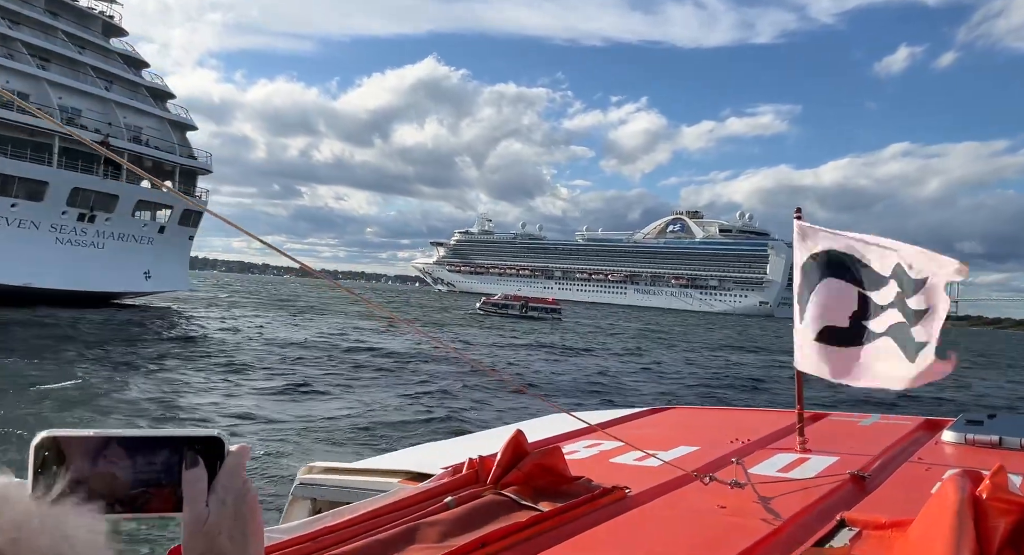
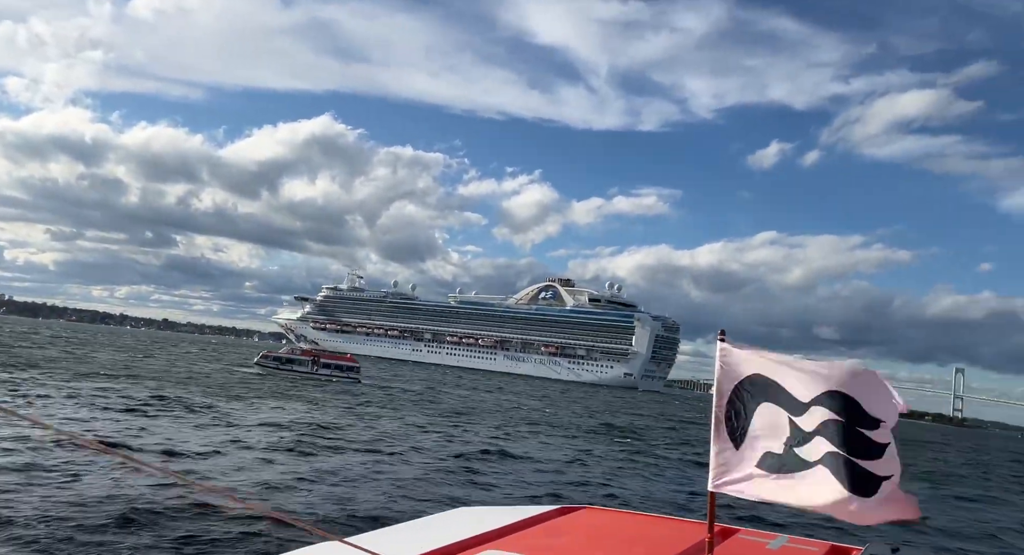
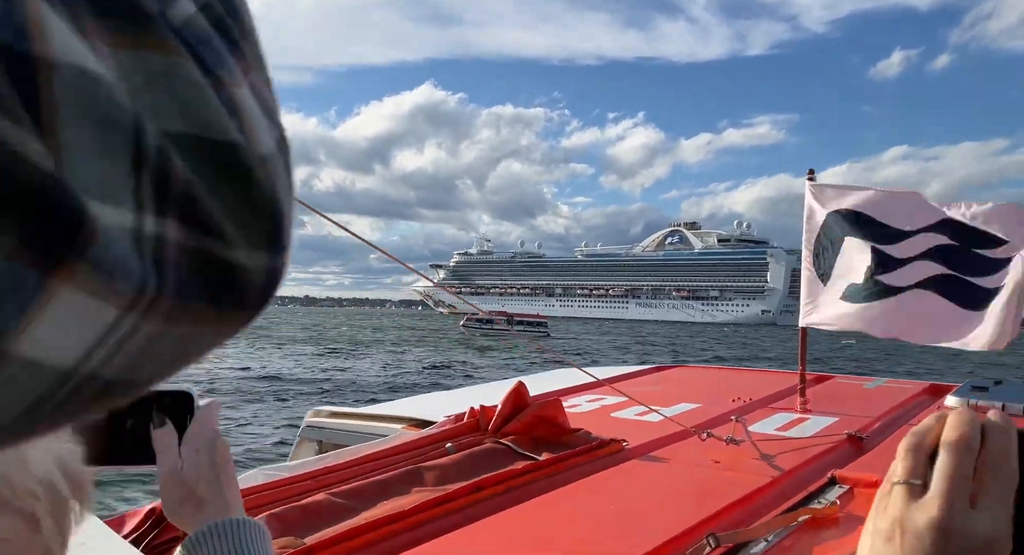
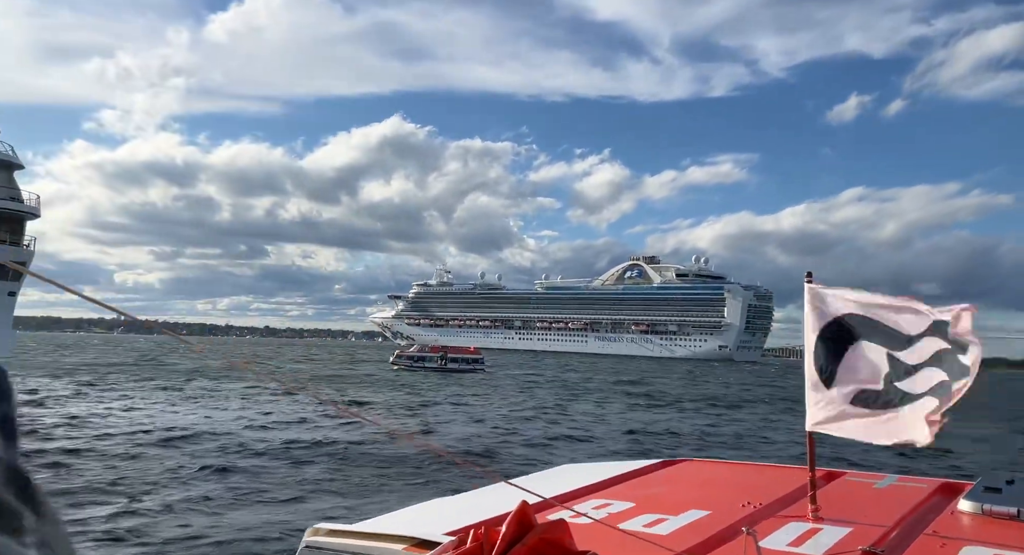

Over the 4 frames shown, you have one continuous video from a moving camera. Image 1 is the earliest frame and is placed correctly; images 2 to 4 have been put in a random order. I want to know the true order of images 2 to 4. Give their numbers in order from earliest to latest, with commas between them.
3, 4, 2
